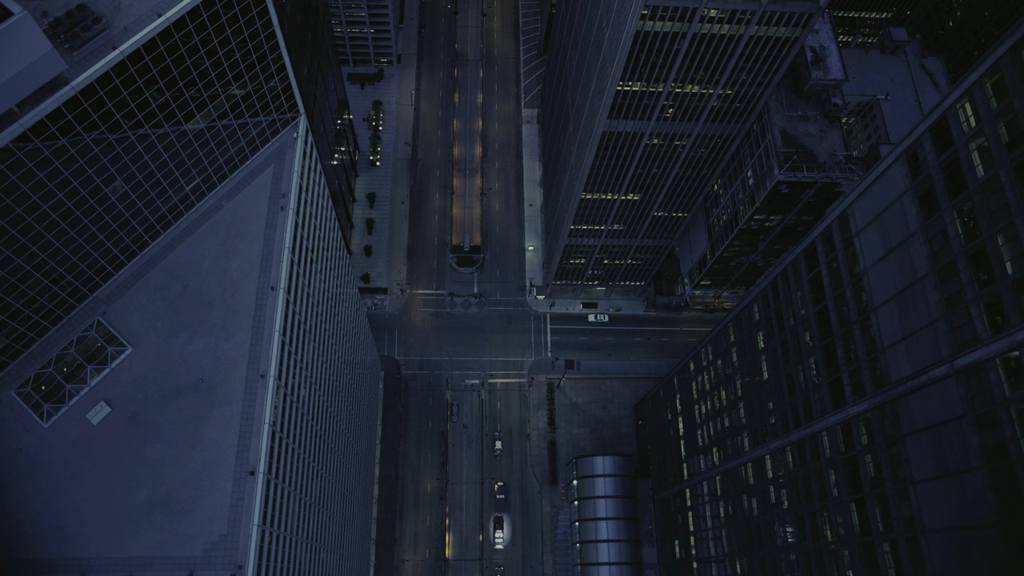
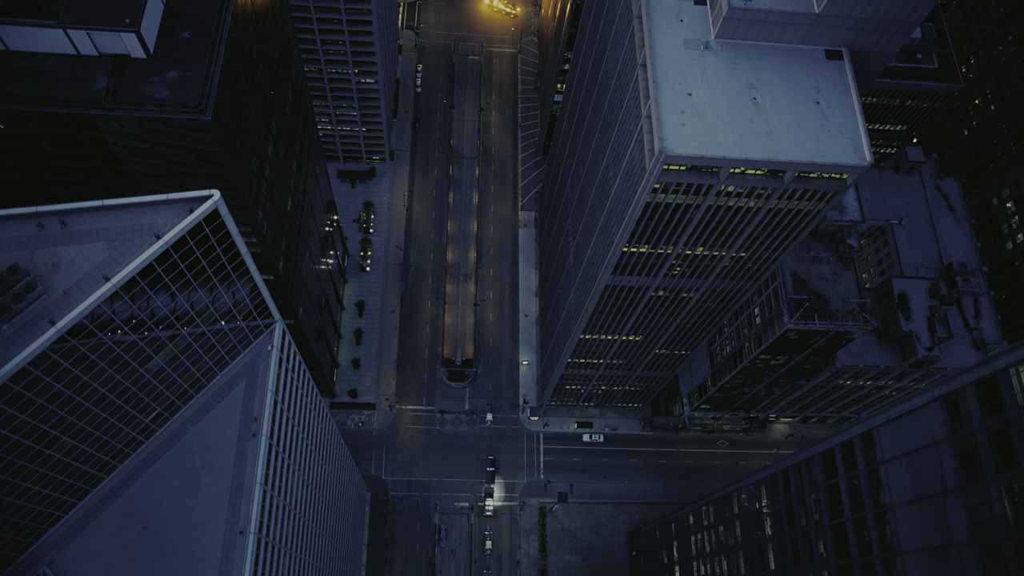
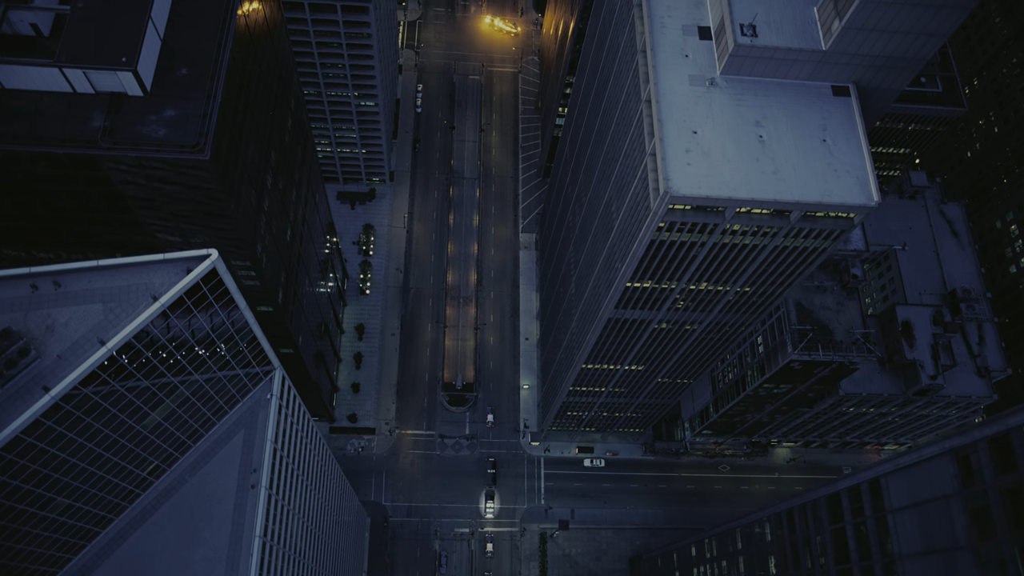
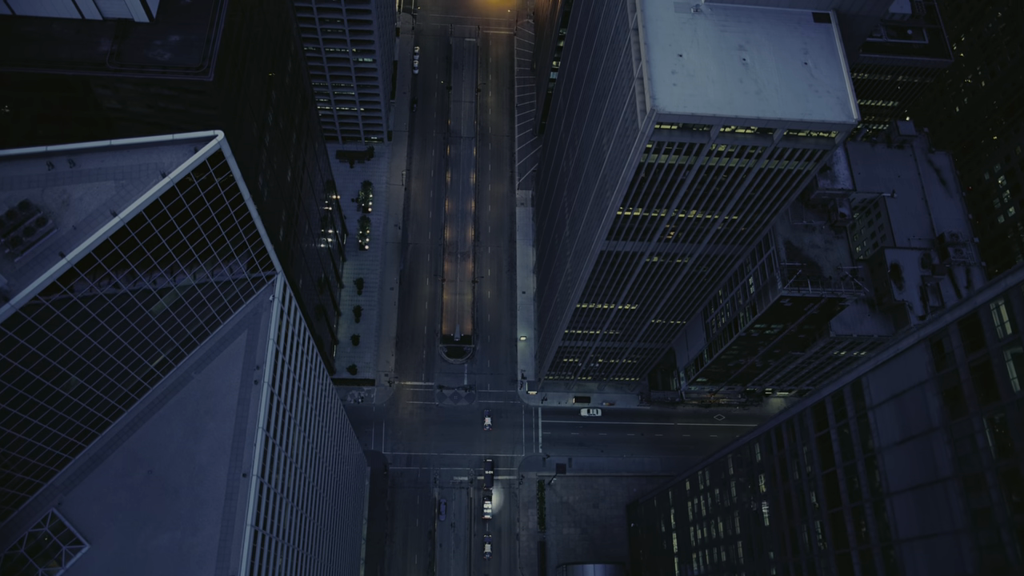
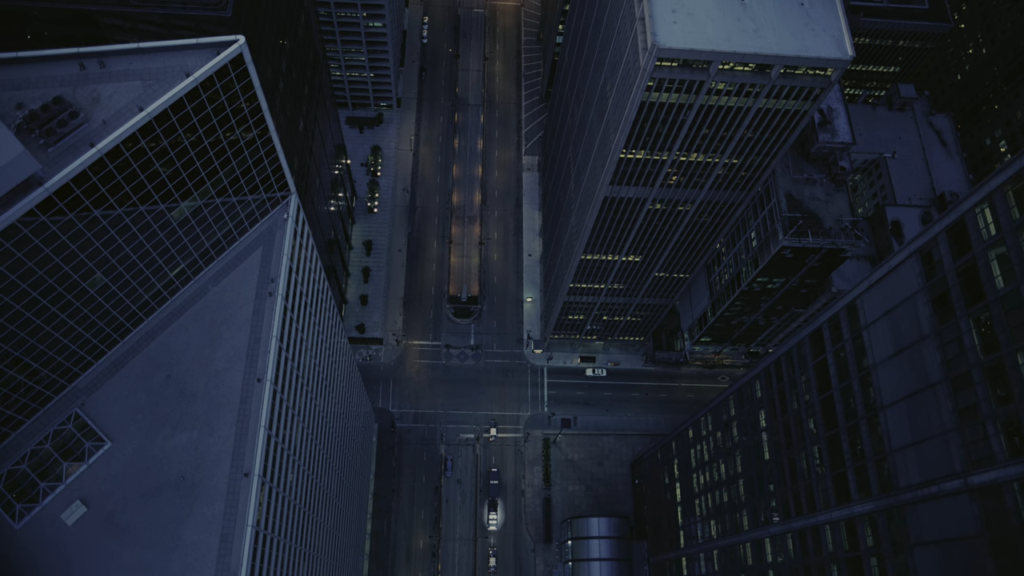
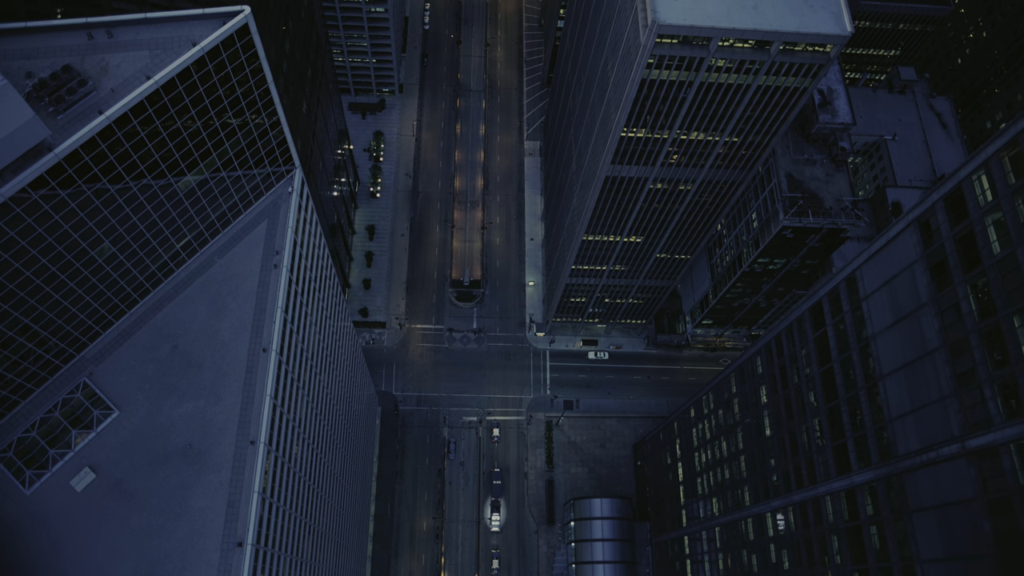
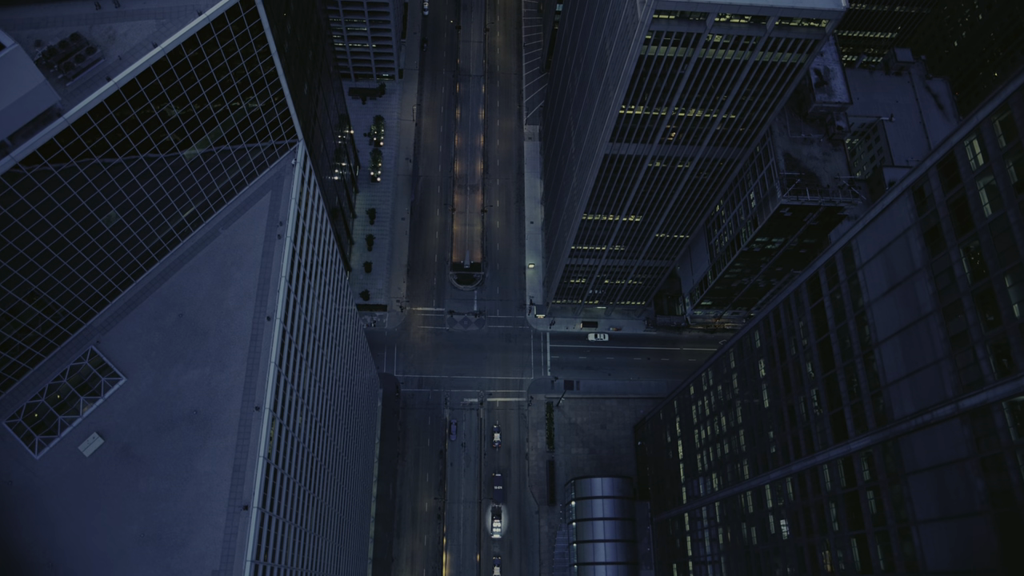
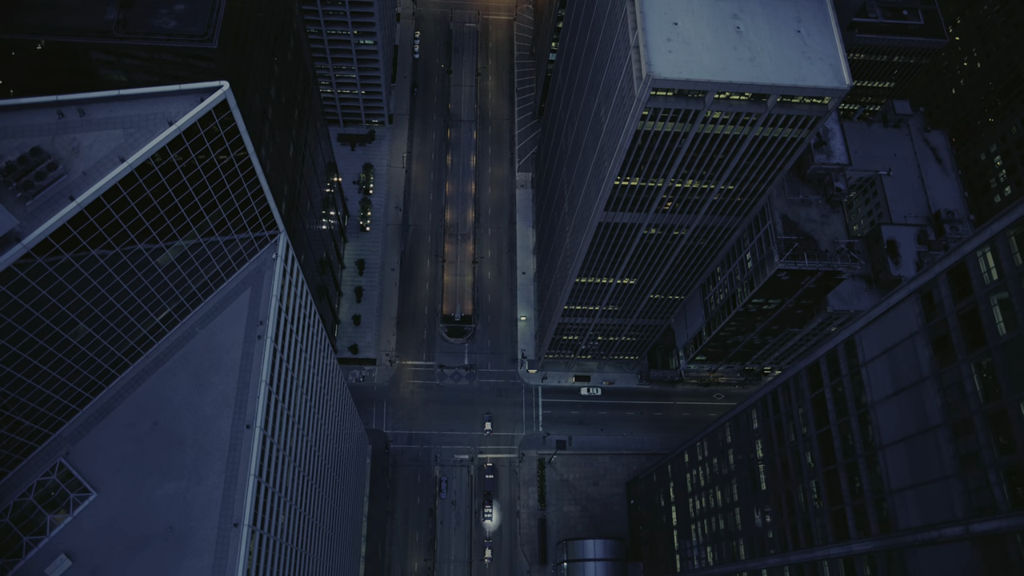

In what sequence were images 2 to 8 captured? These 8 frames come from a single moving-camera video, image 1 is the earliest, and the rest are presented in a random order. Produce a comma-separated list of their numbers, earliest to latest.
7, 6, 5, 8, 4, 2, 3
